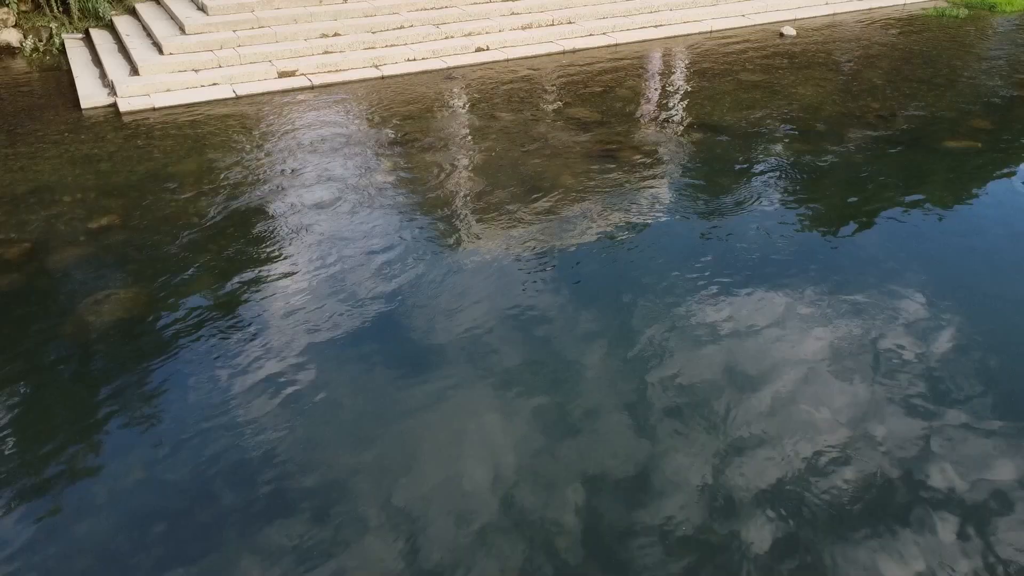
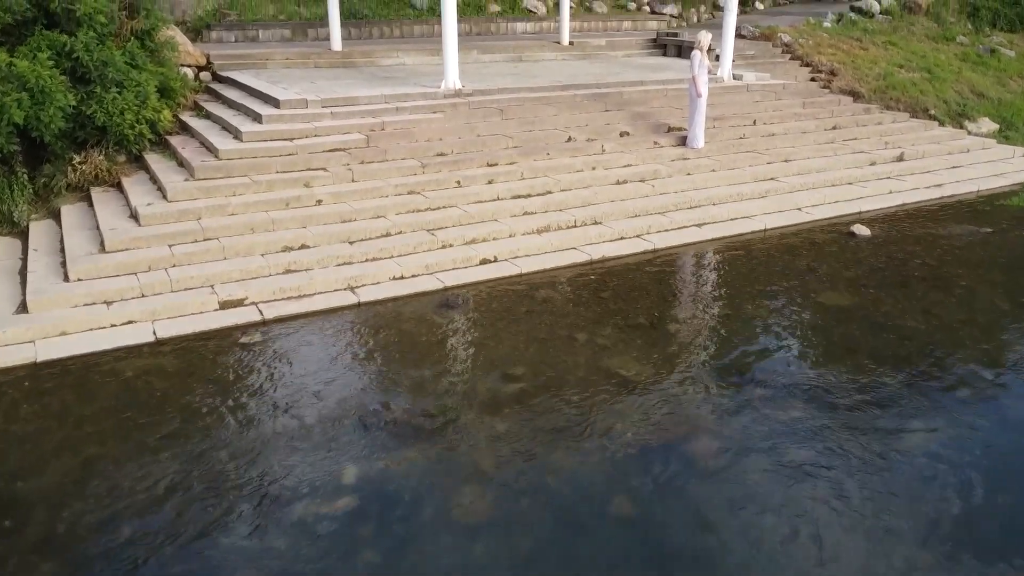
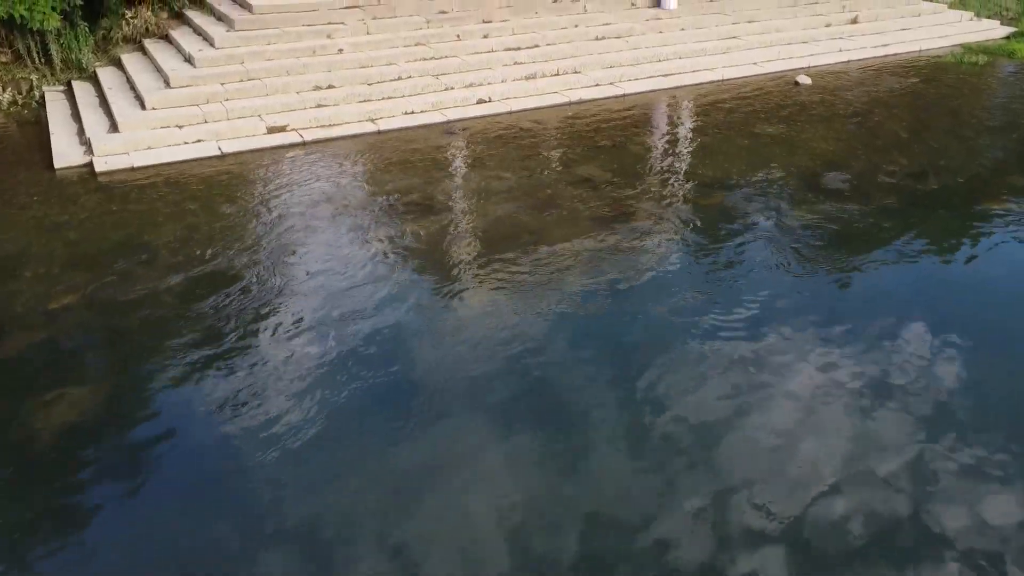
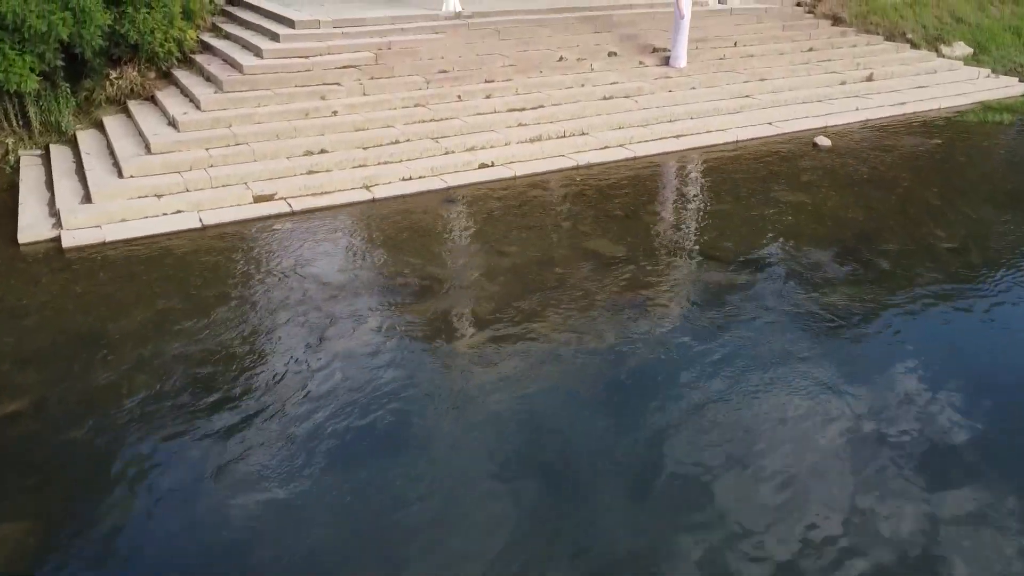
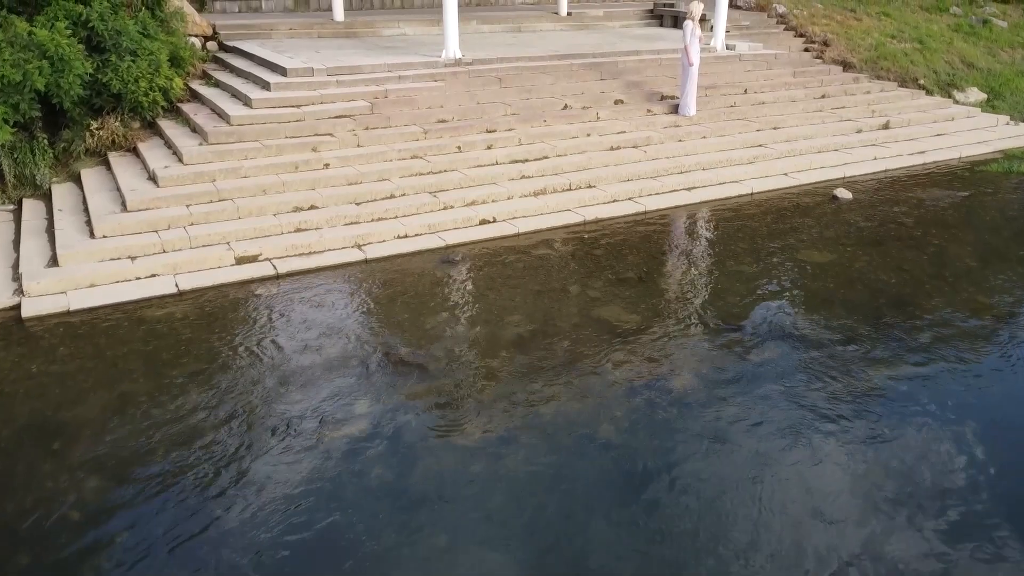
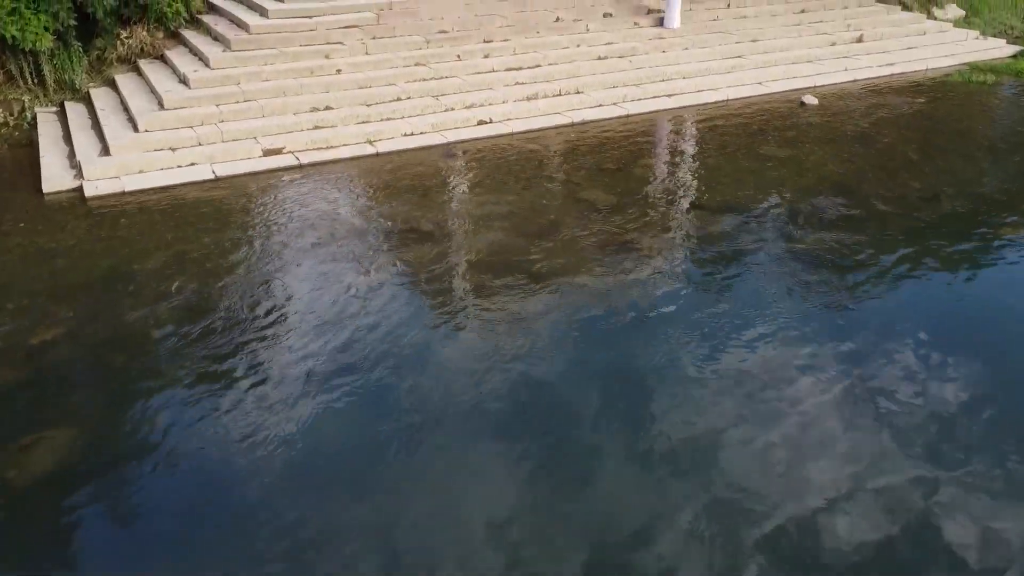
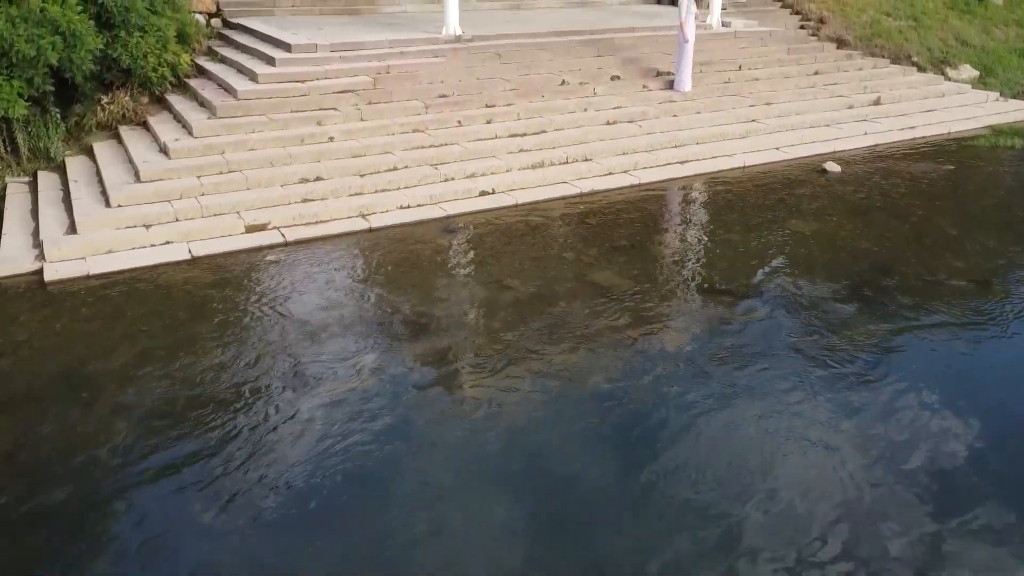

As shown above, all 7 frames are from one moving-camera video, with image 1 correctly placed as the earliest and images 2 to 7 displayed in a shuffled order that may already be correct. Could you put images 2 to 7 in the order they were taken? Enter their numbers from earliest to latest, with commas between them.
3, 6, 4, 7, 5, 2
